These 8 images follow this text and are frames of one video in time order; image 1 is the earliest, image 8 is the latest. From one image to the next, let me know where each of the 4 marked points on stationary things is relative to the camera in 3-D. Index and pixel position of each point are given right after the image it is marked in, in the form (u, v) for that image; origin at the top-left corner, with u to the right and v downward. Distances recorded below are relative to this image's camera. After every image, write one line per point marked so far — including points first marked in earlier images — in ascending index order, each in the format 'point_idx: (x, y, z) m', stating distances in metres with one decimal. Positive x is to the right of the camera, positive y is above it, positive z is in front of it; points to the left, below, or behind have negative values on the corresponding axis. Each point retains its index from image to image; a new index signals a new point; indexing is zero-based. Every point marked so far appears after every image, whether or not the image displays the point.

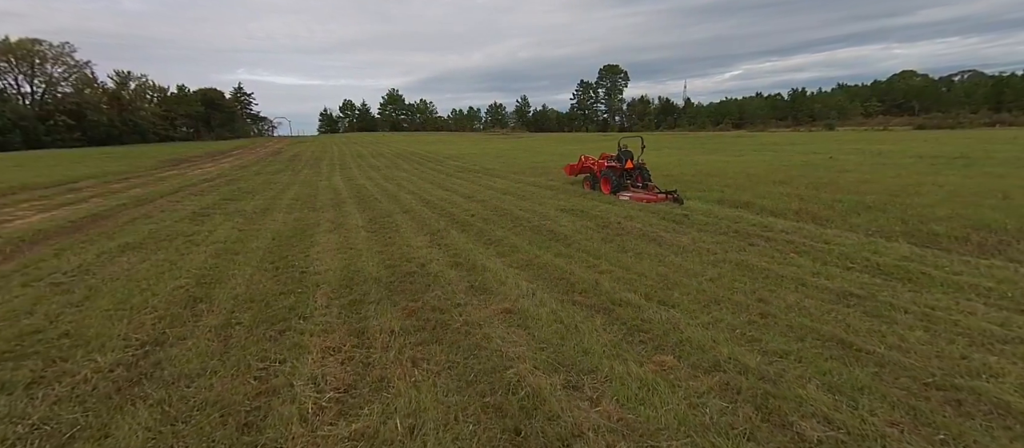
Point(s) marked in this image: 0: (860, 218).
0: (+3.6, +0.1, +4.6) m
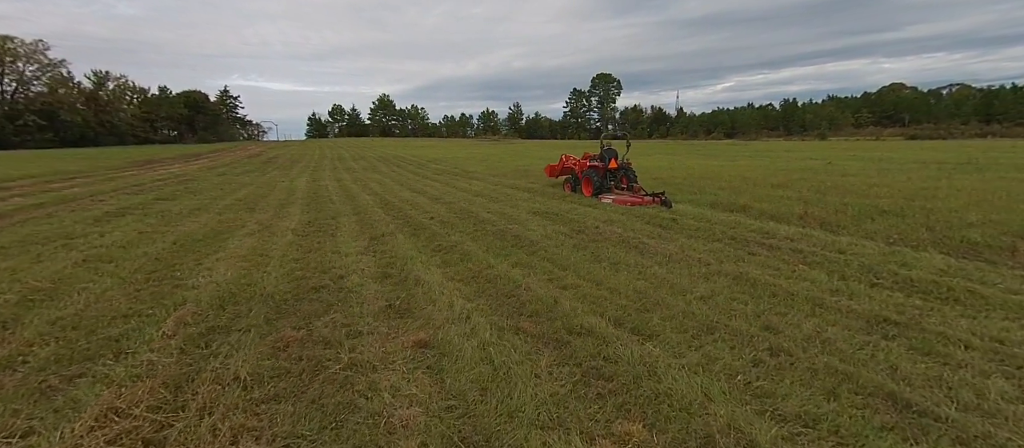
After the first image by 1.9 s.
0: (+3.2, 0.0, +3.9) m
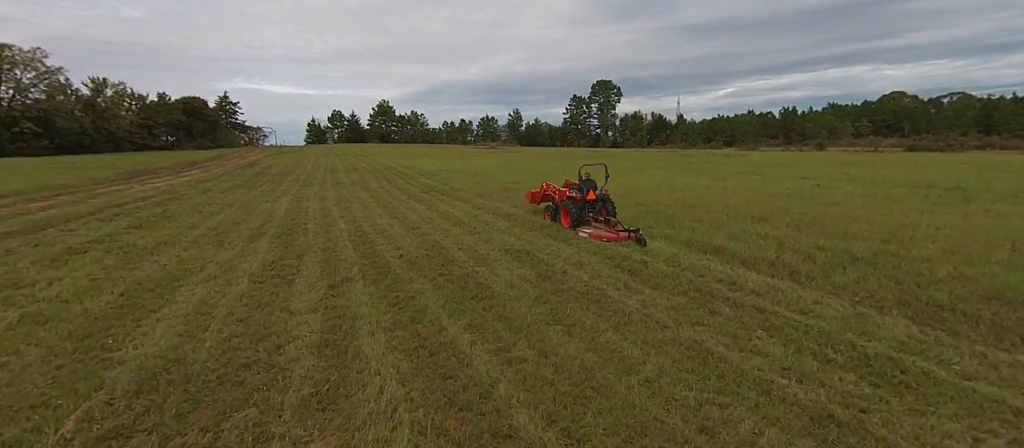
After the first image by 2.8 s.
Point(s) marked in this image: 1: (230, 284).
0: (+2.9, -0.4, +3.8) m
1: (-2.3, -0.5, +3.7) m
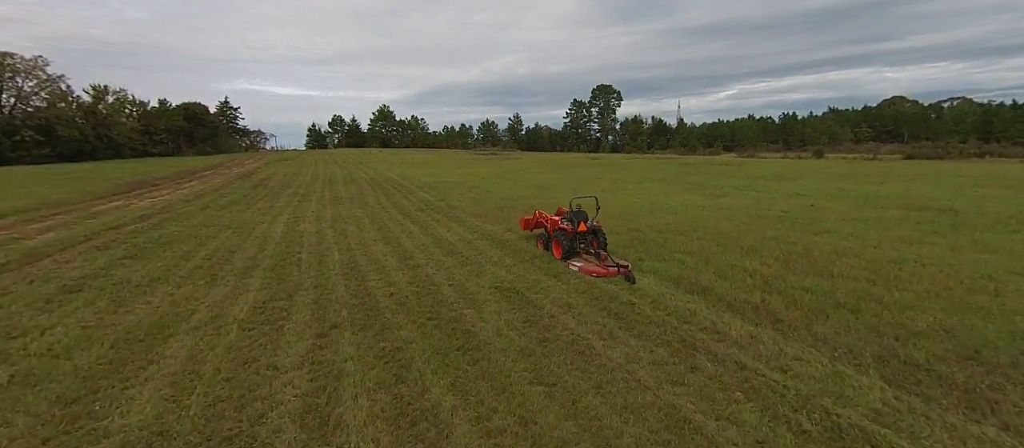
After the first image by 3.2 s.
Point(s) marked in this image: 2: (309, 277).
0: (+2.7, -0.9, +3.9) m
1: (-2.4, -0.9, +3.7) m
2: (-2.4, -0.6, +5.4) m
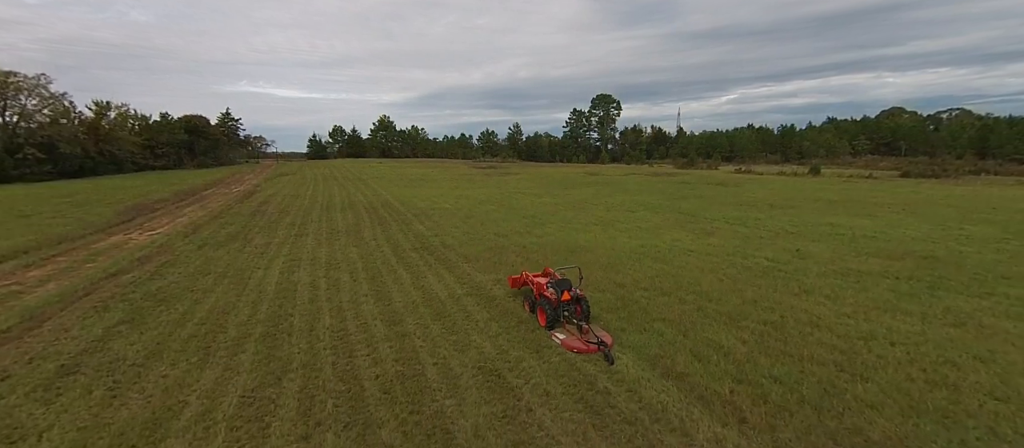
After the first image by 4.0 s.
0: (+2.5, -1.8, +4.0) m
1: (-2.7, -1.8, +3.9) m
2: (-2.7, -1.6, +5.6) m
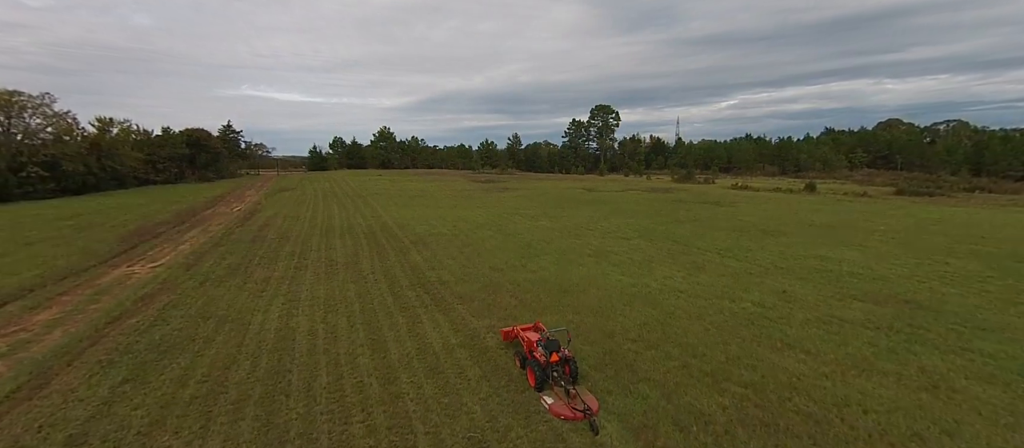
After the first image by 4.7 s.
0: (+2.4, -2.8, +4.3) m
1: (-2.8, -2.8, +4.2) m
2: (-2.8, -2.5, +5.8) m
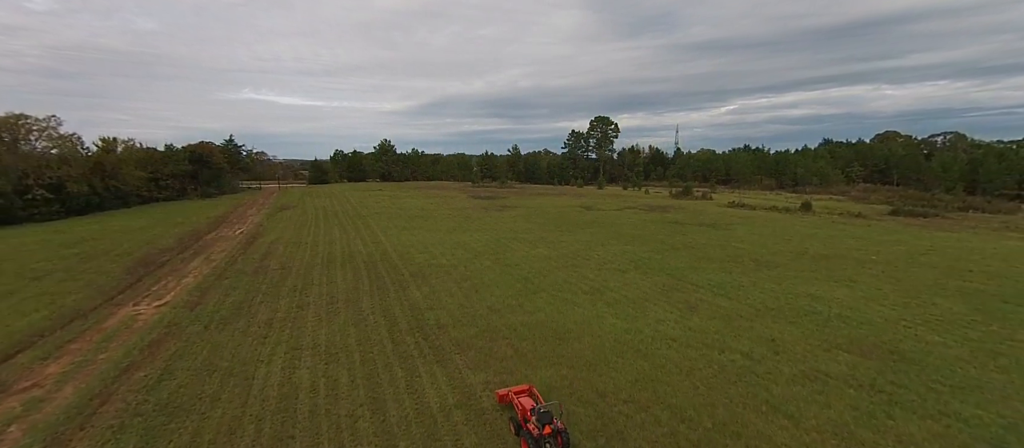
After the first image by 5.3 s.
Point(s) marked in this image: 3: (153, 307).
0: (+2.3, -4.0, +4.6) m
1: (-2.9, -3.9, +4.5) m
2: (-2.9, -3.7, +6.1) m
3: (-11.0, -2.5, +13.6) m
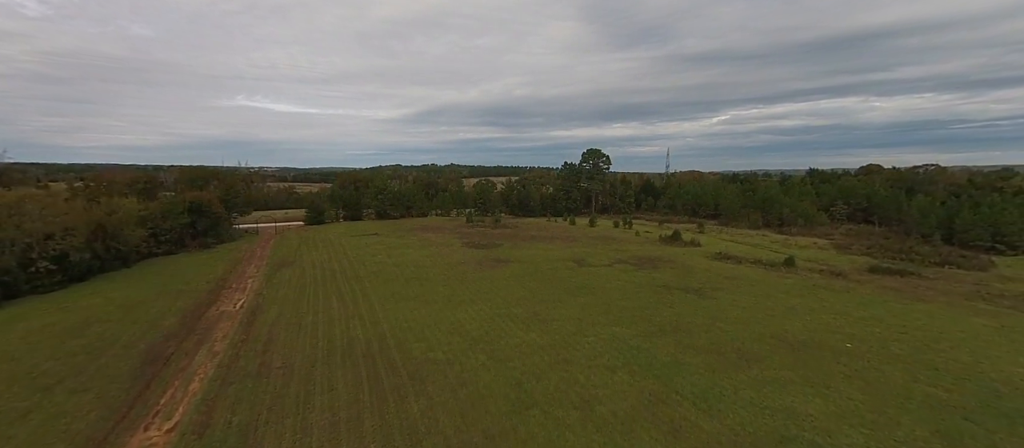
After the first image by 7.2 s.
0: (+2.2, -8.1, +5.4) m
1: (-3.0, -8.0, +5.2) m
2: (-3.0, -7.8, +6.9) m
3: (-11.2, -6.6, +14.3) m
